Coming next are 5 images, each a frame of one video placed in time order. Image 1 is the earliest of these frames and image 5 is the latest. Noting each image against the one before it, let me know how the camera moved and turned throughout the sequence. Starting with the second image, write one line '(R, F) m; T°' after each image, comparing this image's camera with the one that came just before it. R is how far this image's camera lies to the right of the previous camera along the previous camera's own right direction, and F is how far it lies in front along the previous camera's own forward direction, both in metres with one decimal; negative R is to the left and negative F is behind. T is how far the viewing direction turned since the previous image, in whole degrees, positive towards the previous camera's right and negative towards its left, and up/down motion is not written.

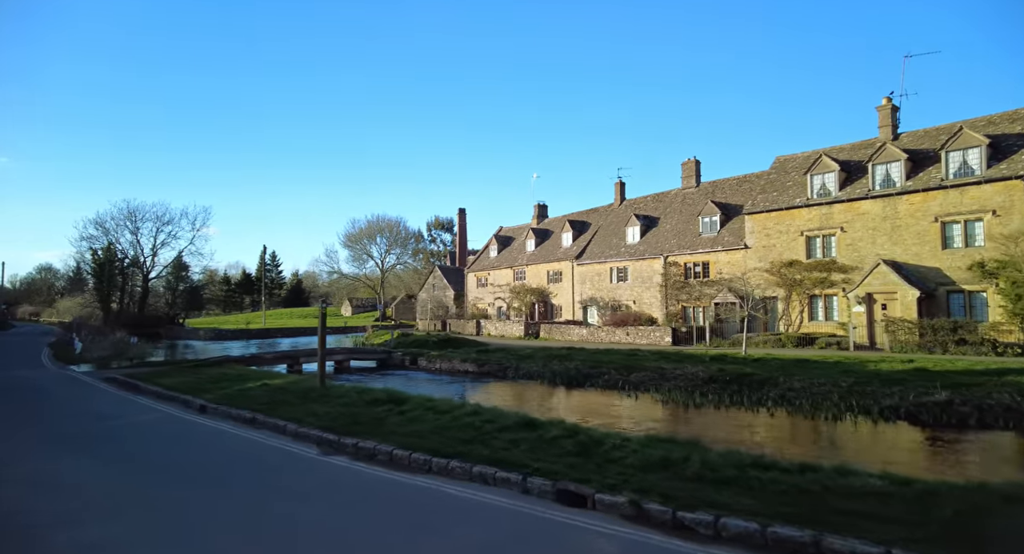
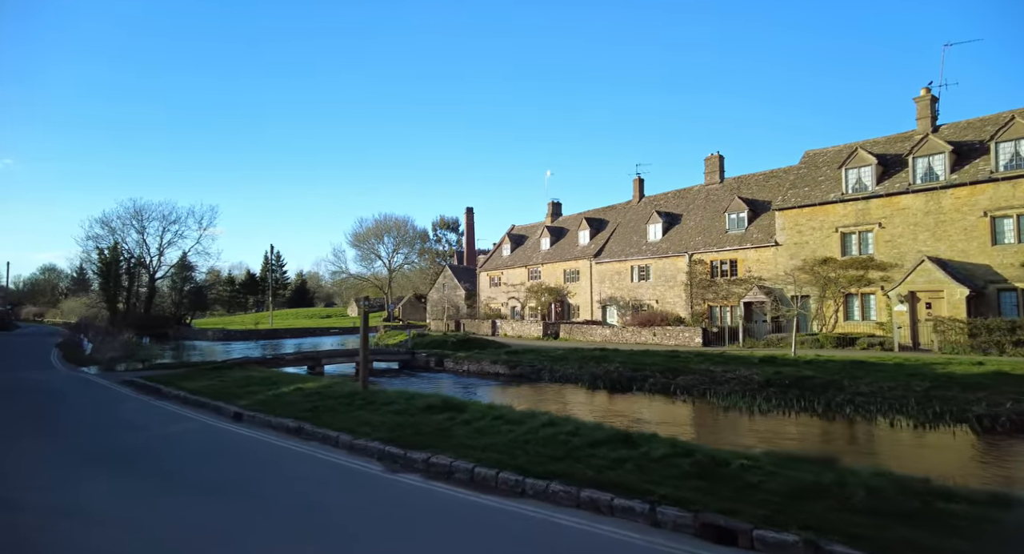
(-1.2, +1.2) m; 0°
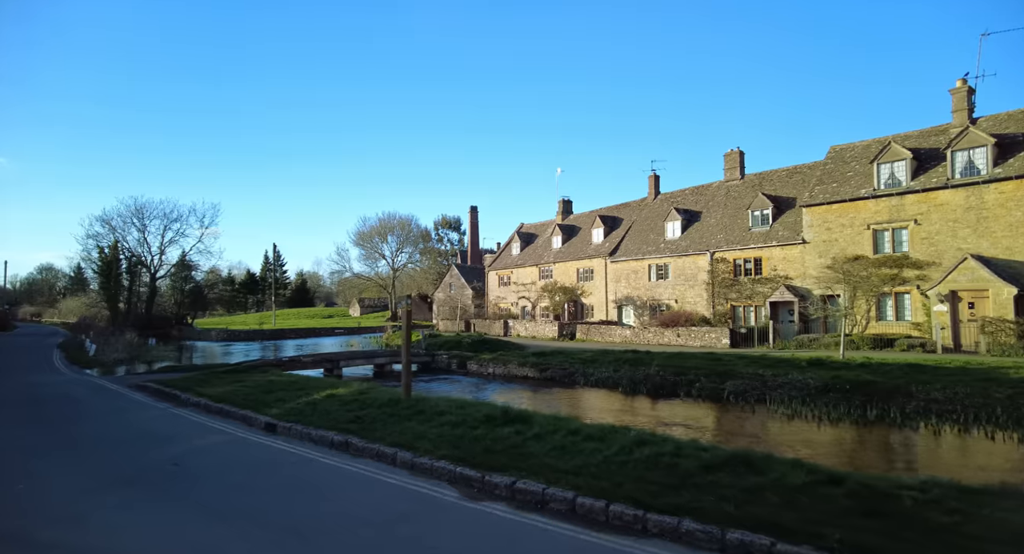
(-1.2, +1.2) m; 0°
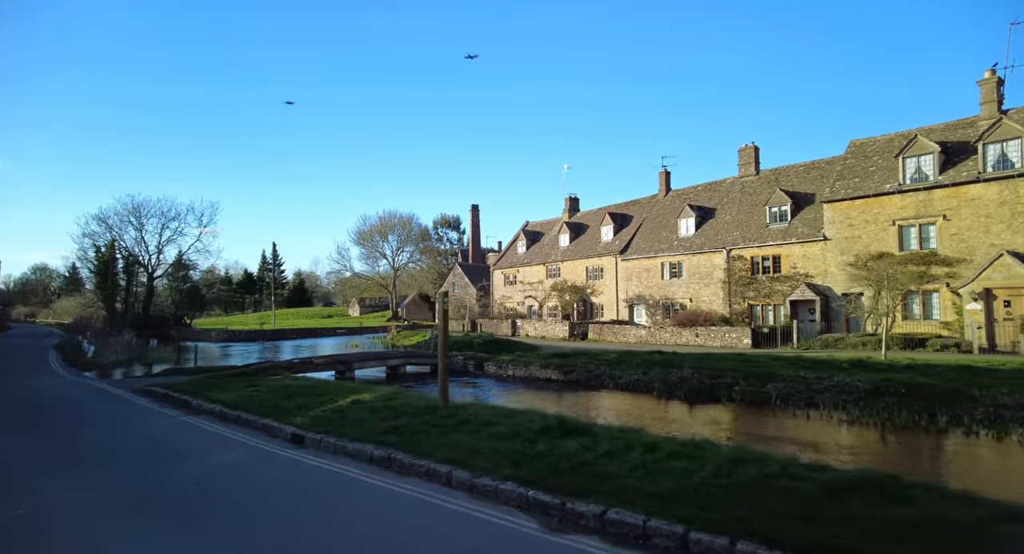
(-0.9, +1.1) m; 0°
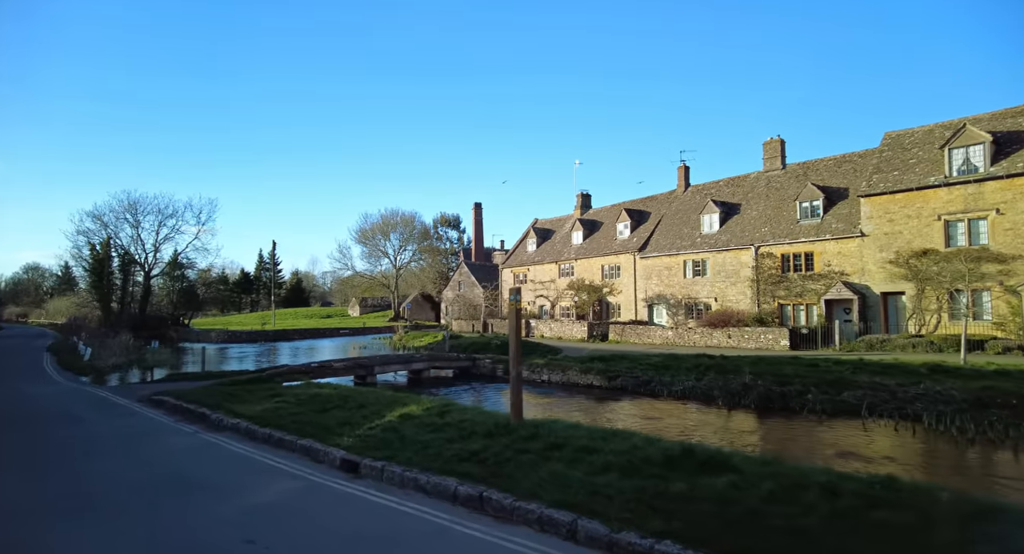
(-1.4, +1.8) m; 0°
